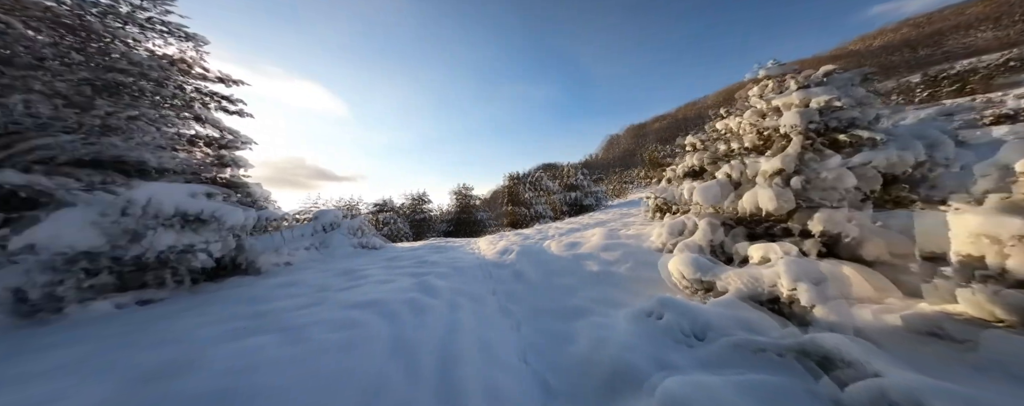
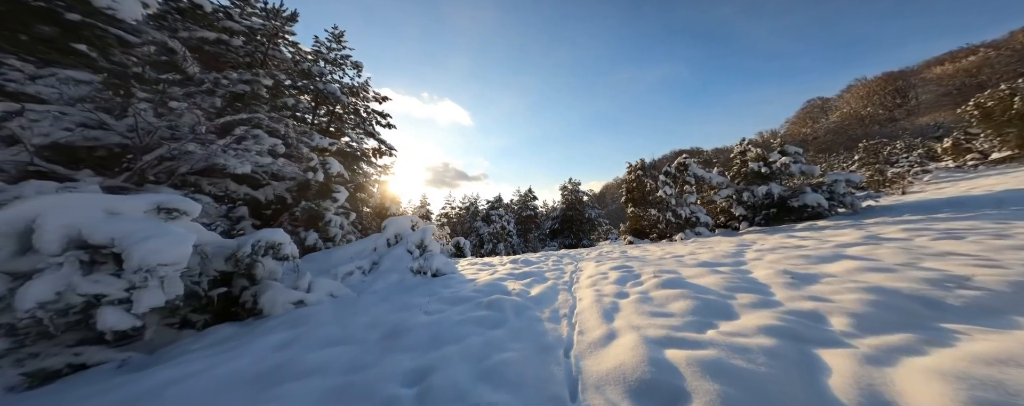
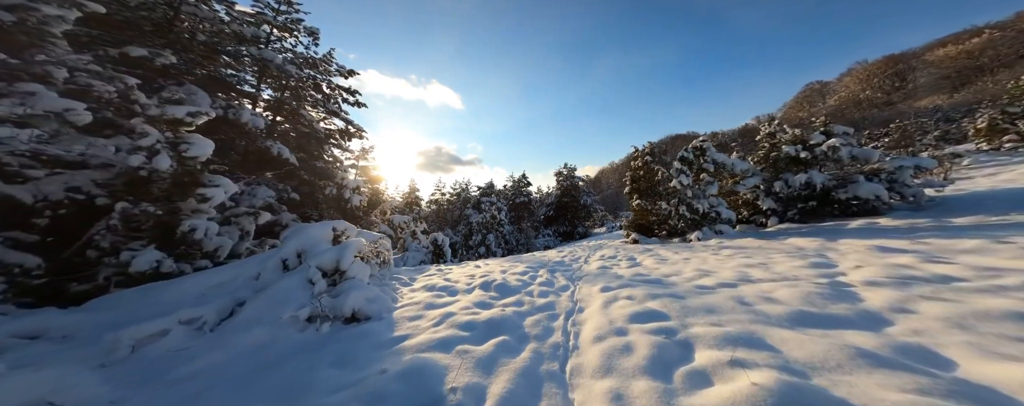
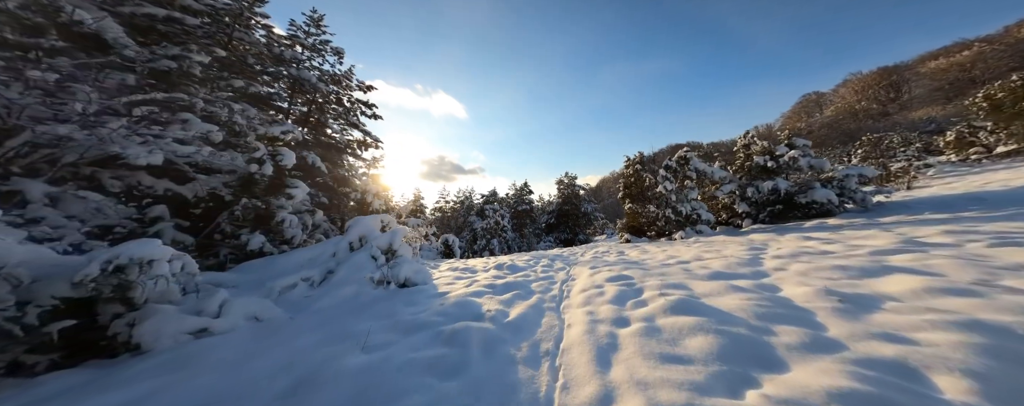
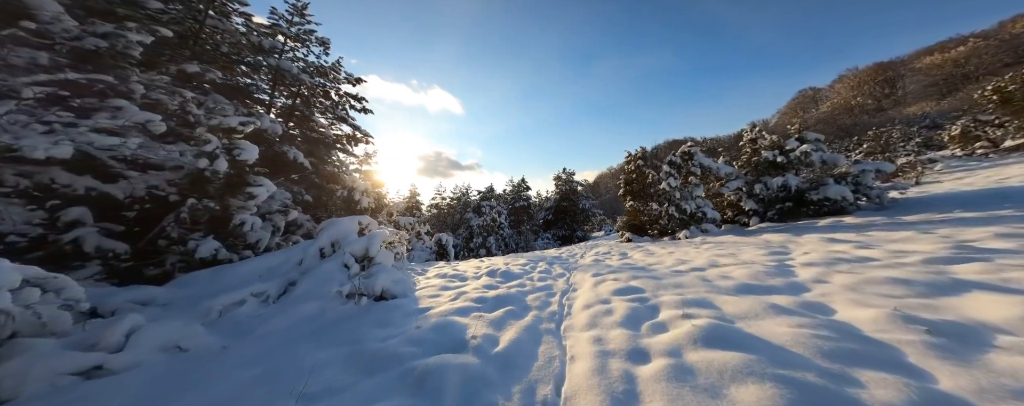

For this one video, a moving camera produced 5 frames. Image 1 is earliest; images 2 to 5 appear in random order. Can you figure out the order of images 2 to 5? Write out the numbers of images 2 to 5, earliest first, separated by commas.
2, 4, 5, 3
